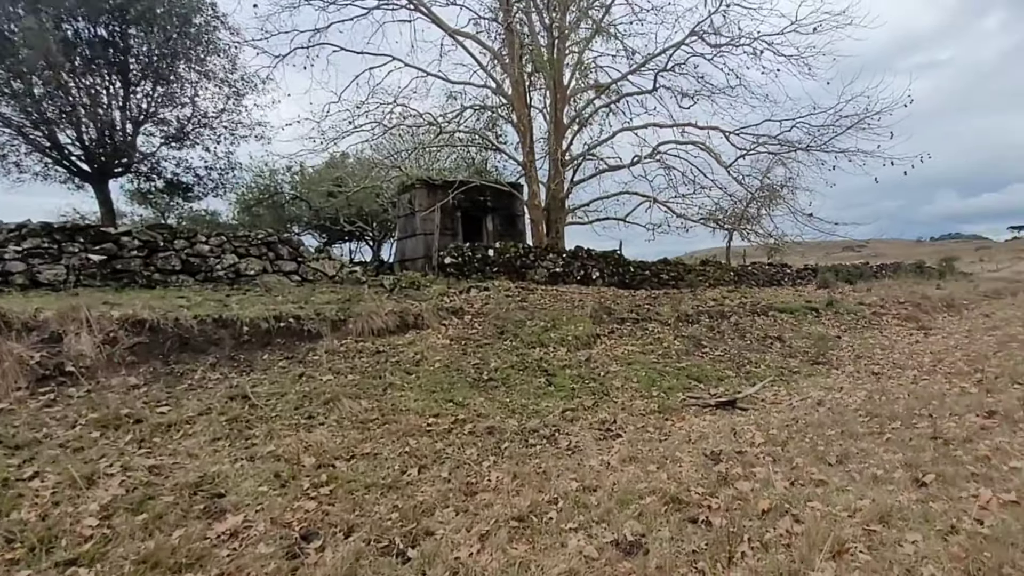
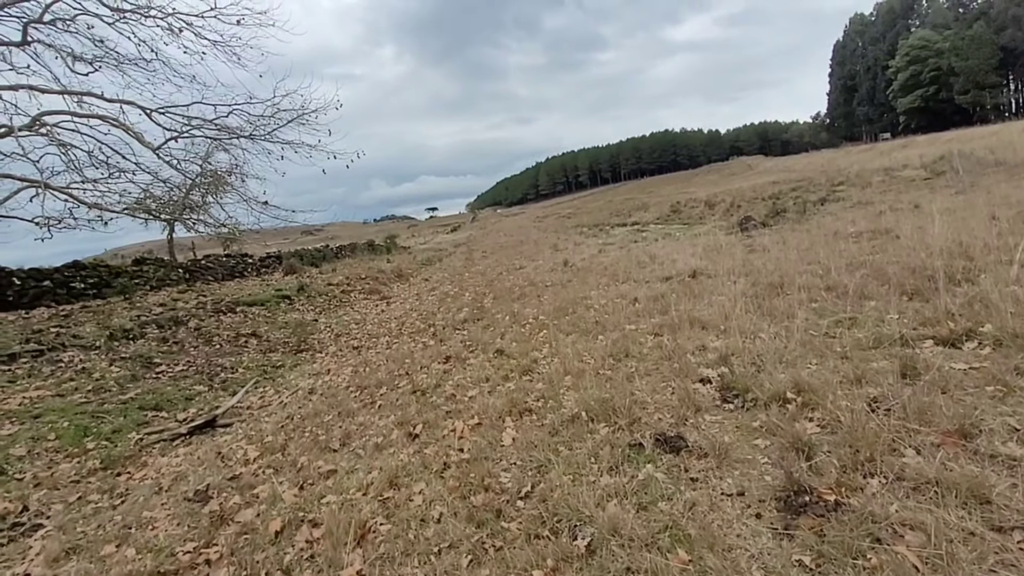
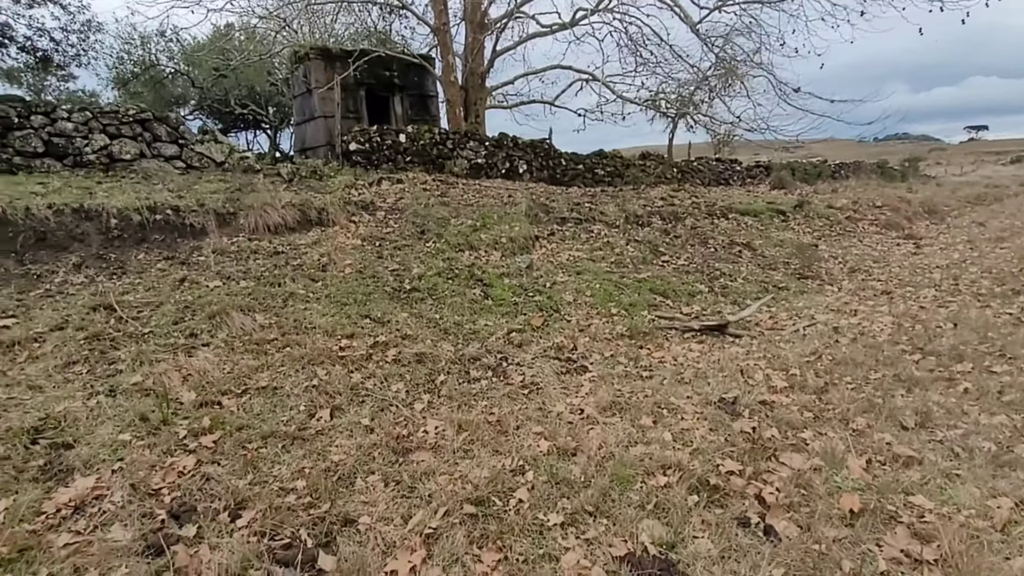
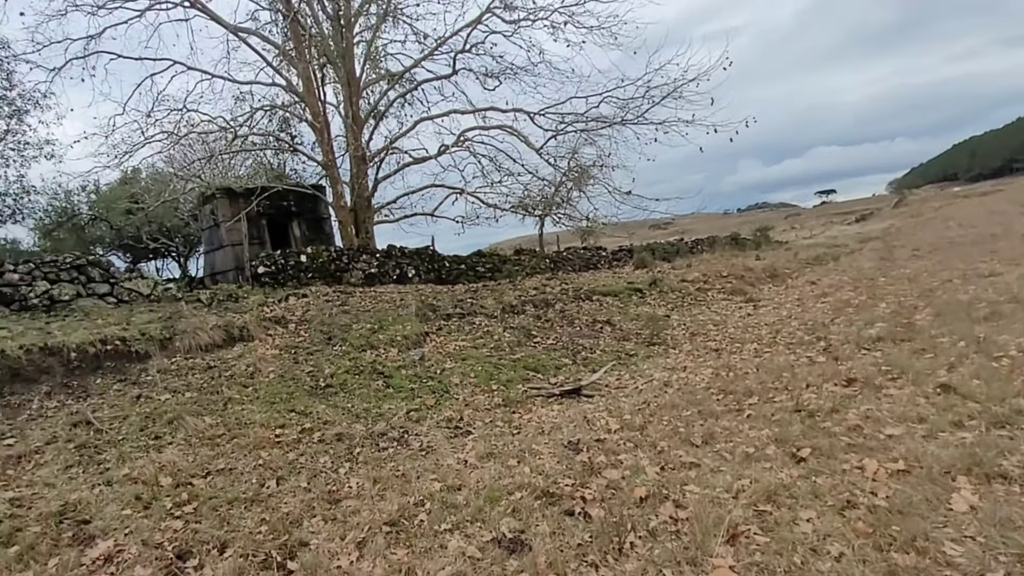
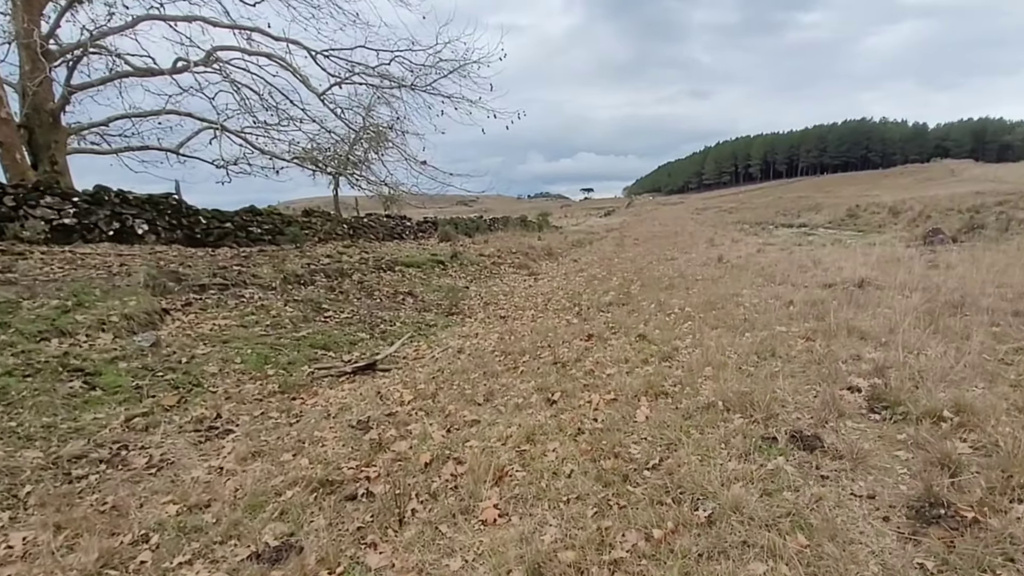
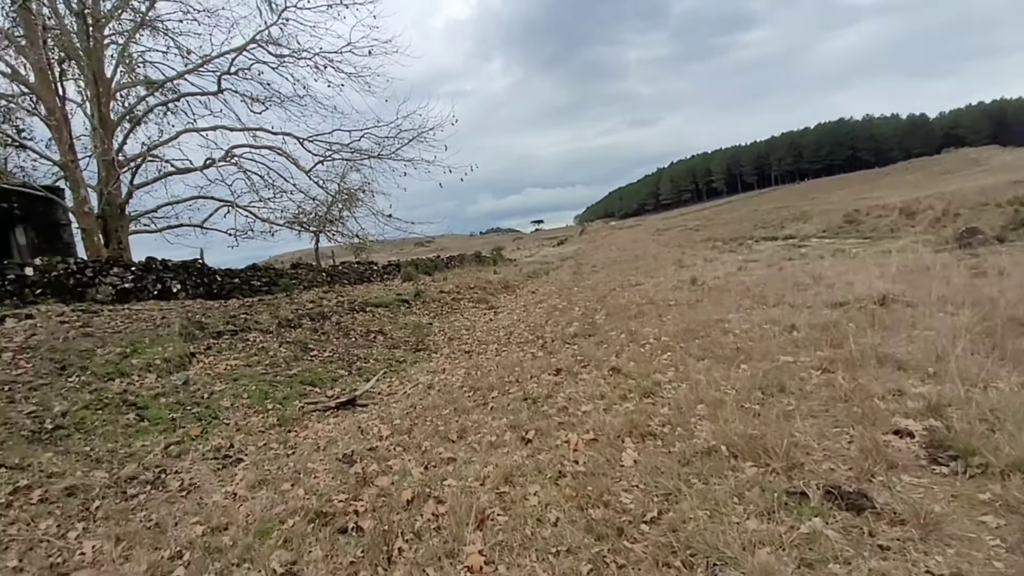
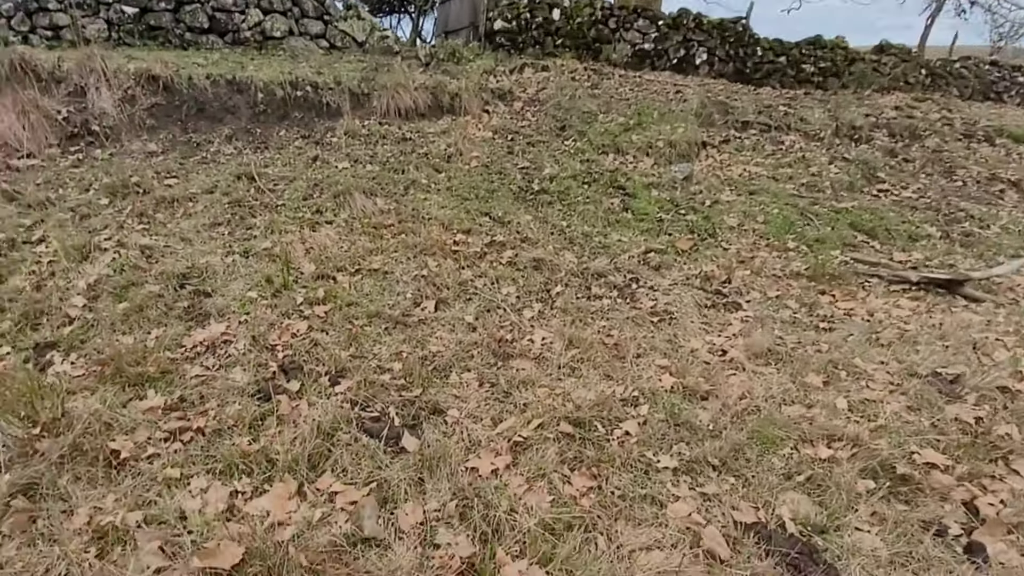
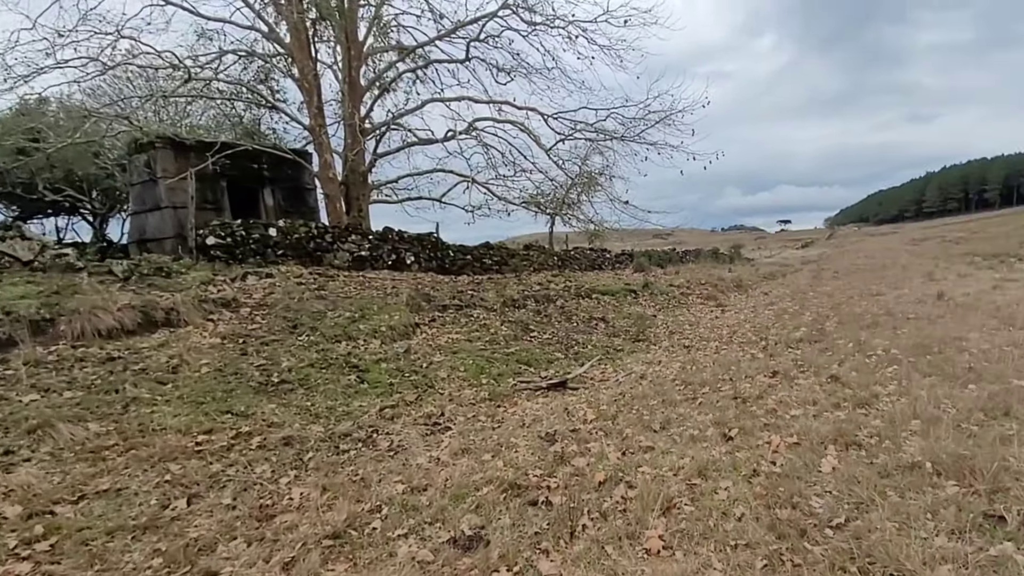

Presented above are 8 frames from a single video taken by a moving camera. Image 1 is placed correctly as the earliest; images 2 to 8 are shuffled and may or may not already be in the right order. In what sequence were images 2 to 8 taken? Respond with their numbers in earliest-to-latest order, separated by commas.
8, 5, 2, 6, 4, 3, 7
